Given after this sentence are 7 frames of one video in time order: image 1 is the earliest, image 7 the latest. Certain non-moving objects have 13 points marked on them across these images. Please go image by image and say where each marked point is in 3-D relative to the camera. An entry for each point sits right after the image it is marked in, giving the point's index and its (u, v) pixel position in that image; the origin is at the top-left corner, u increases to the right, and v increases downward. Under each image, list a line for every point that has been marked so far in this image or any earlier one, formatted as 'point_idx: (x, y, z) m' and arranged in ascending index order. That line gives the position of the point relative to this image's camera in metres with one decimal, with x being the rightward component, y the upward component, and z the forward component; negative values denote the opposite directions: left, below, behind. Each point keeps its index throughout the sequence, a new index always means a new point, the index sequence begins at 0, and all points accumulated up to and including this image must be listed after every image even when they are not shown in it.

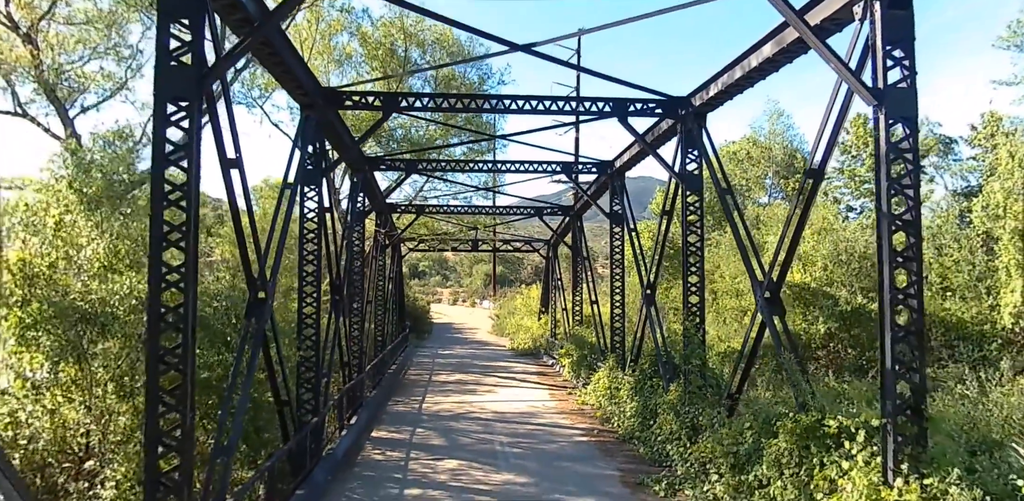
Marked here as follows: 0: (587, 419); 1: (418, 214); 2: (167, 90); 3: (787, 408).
0: (+1.4, -3.1, +11.6) m
1: (-2.9, +1.1, +19.7) m
2: (-2.4, +1.1, +4.4) m
3: (+2.8, -1.6, +6.5) m
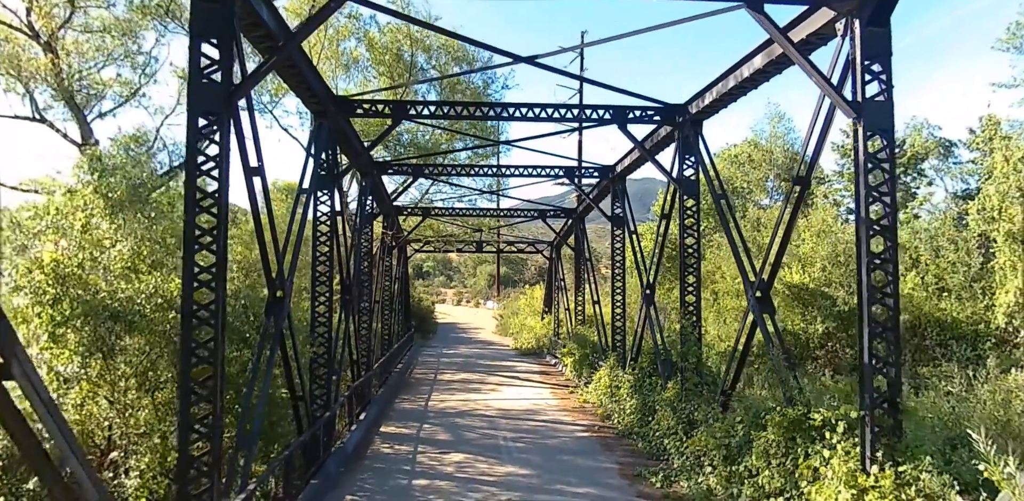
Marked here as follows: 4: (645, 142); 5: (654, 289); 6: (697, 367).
0: (+1.4, -3.1, +12.0) m
1: (-2.8, +1.1, +20.1) m
2: (-2.4, +1.1, +4.8) m
3: (+2.8, -1.6, +6.9) m
4: (+2.2, +1.8, +10.9) m
5: (+2.6, -0.7, +11.5) m
6: (+2.7, -1.7, +9.2) m
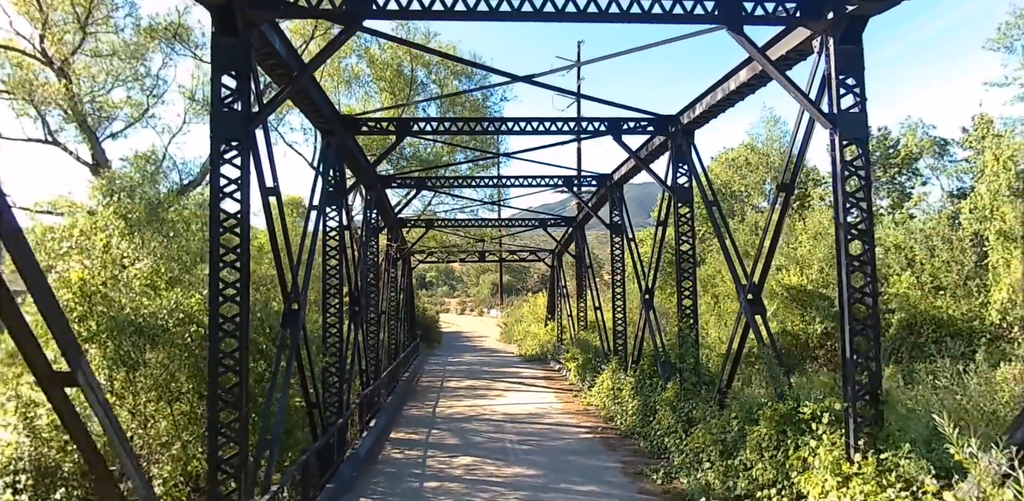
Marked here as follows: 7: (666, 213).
0: (+1.5, -3.2, +12.3) m
1: (-2.7, +0.7, +20.5) m
2: (-2.4, +1.0, +5.2) m
3: (+2.9, -1.7, +7.2) m
4: (+2.2, +1.7, +11.3) m
5: (+2.6, -0.8, +11.9) m
6: (+2.7, -1.8, +9.5) m
7: (+2.6, +0.6, +10.9) m
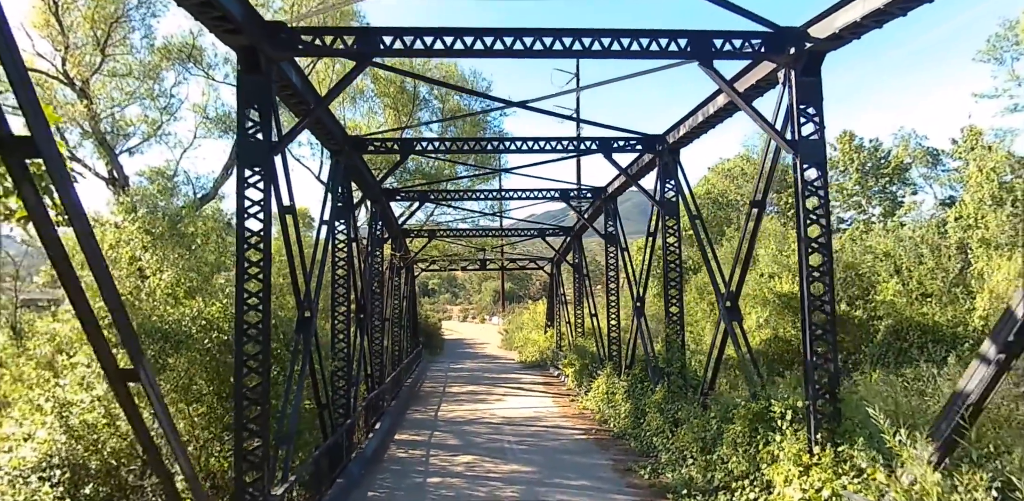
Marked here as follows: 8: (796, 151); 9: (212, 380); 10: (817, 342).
0: (+1.5, -3.4, +12.9) m
1: (-2.7, +0.4, +21.1) m
2: (-2.4, +0.8, +5.8) m
3: (+2.8, -1.8, +7.8) m
4: (+2.2, +1.5, +11.9) m
5: (+2.6, -1.0, +12.5) m
6: (+2.7, -1.9, +10.1) m
7: (+2.6, +0.5, +11.5) m
8: (+2.8, +1.0, +6.3) m
9: (-3.9, -1.7, +8.3) m
10: (+3.0, -0.9, +6.2) m
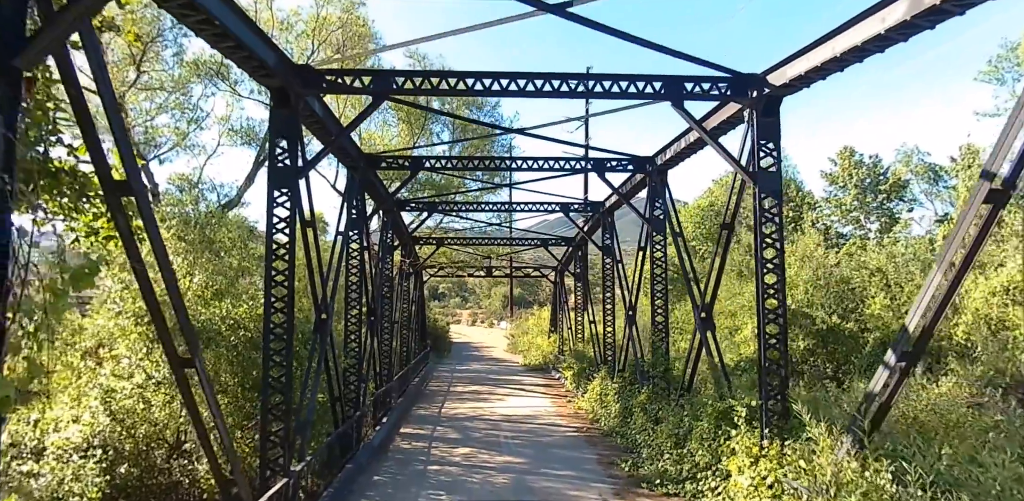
0: (+1.5, -3.7, +13.7) m
1: (-2.5, +0.2, +22.1) m
2: (-2.5, +0.7, +6.8) m
3: (+2.7, -2.0, +8.6) m
4: (+2.2, +1.3, +12.8) m
5: (+2.6, -1.2, +13.3) m
6: (+2.6, -2.2, +11.0) m
7: (+2.6, +0.2, +12.3) m
8: (+2.7, +0.8, +7.2) m
9: (-4.0, -1.8, +9.3) m
10: (+2.9, -1.1, +7.1) m
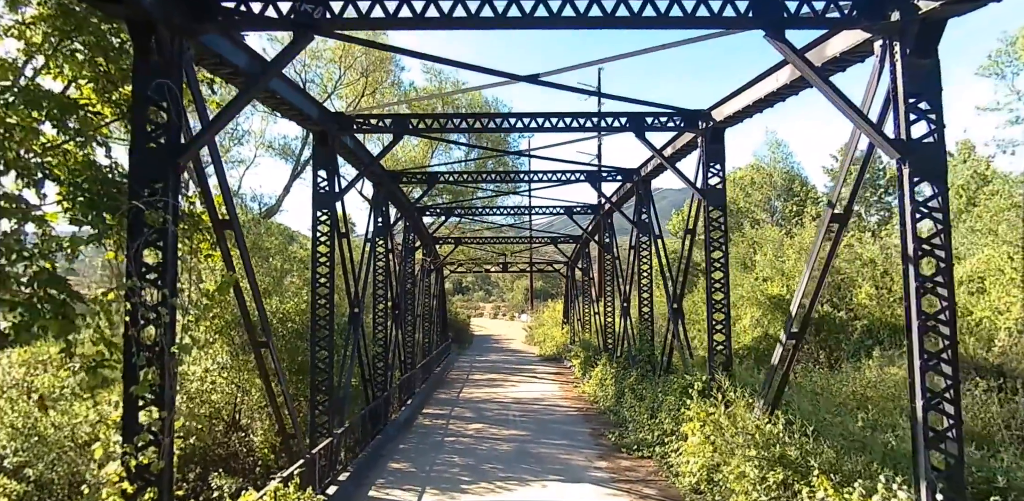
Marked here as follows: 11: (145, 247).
0: (+1.7, -3.7, +15.4) m
1: (-2.1, +0.3, +23.9) m
2: (-2.6, +0.6, +8.6) m
3: (+2.8, -2.0, +10.3) m
4: (+2.3, +1.3, +14.4) m
5: (+2.7, -1.2, +15.0) m
6: (+2.7, -2.2, +12.6) m
7: (+2.7, +0.2, +14.0) m
8: (+2.7, +0.7, +8.8) m
9: (-4.0, -1.9, +11.2) m
10: (+2.8, -1.1, +8.7) m
11: (-2.5, 0.0, +4.4) m
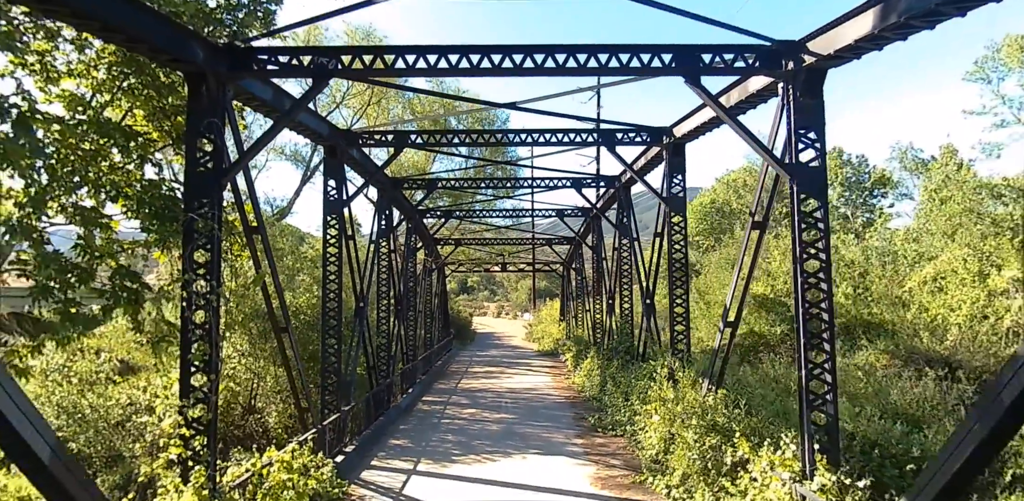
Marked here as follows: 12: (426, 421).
0: (+1.5, -3.7, +16.6) m
1: (-2.1, +0.3, +25.1) m
2: (-2.8, +0.6, +9.8) m
3: (+2.5, -2.1, +11.5) m
4: (+2.2, +1.3, +15.6) m
5: (+2.6, -1.2, +16.1) m
6: (+2.5, -2.2, +13.8) m
7: (+2.5, +0.2, +15.1) m
8: (+2.4, +0.7, +10.0) m
9: (-4.2, -1.9, +12.4) m
10: (+2.6, -1.2, +9.9) m
11: (-2.8, 0.0, +5.6) m
12: (-1.7, -3.4, +12.7) m
